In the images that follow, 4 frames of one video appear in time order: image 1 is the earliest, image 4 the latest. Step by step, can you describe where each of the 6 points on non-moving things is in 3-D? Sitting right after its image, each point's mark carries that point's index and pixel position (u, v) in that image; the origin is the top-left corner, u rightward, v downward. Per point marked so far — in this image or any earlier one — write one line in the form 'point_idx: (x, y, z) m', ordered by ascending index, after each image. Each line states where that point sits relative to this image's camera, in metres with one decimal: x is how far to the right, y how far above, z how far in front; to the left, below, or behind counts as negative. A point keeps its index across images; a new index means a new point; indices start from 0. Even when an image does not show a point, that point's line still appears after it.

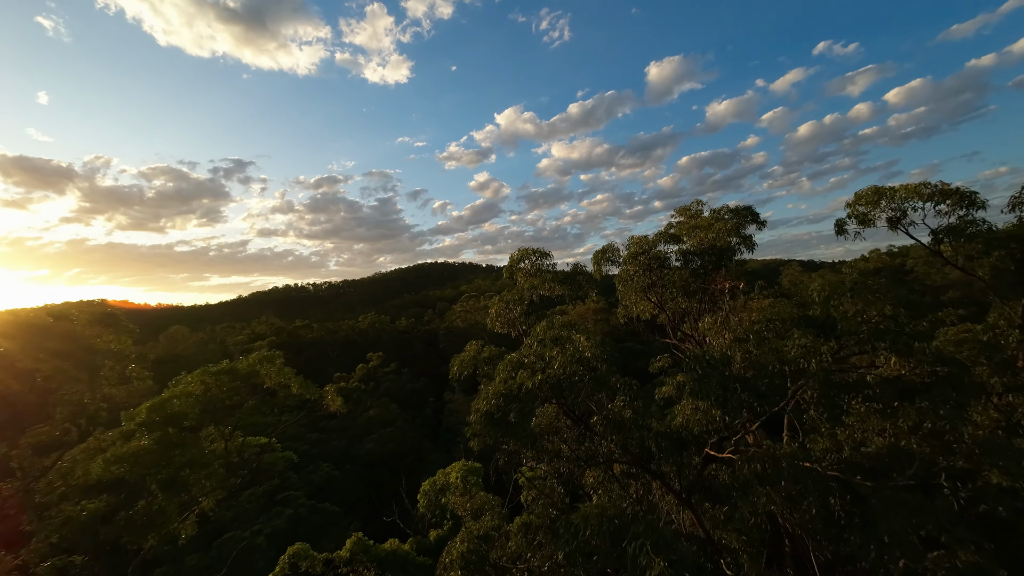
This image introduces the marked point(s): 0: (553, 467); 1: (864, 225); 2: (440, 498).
0: (+0.9, -3.8, +7.8) m
1: (+7.3, +1.3, +7.7) m
2: (-2.2, -6.3, +11.2) m
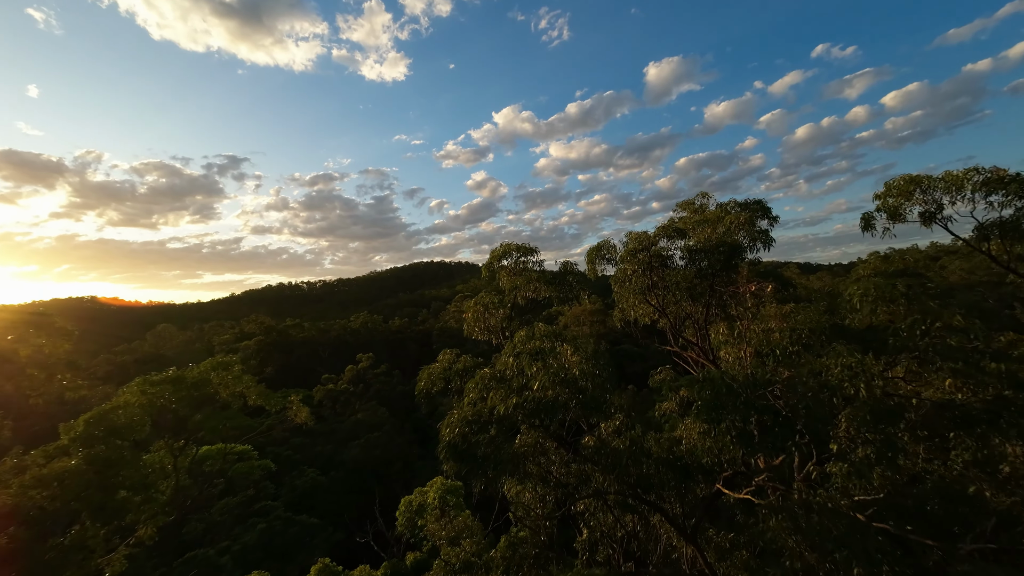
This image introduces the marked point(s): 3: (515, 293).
0: (+0.5, -3.8, +6.8) m
1: (+6.9, +1.3, +6.8) m
2: (-2.6, -6.3, +10.2) m
3: (+0.1, -0.1, +9.0) m
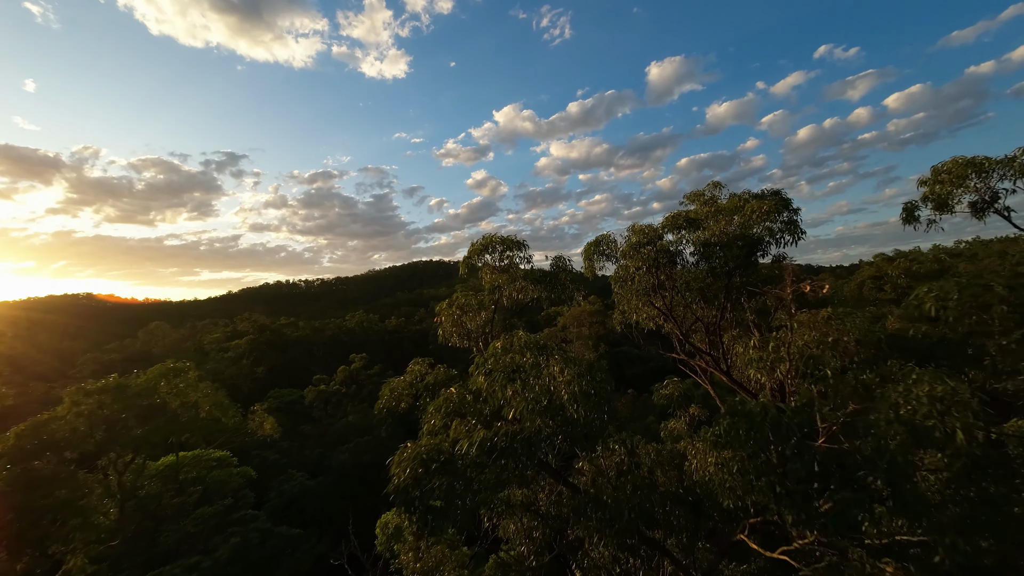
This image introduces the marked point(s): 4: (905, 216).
0: (+0.2, -3.8, +5.8) m
1: (+6.7, +1.2, +5.8) m
2: (-2.9, -6.3, +9.3) m
3: (-0.2, -0.1, +8.1) m
4: (+6.2, +1.1, +5.8) m
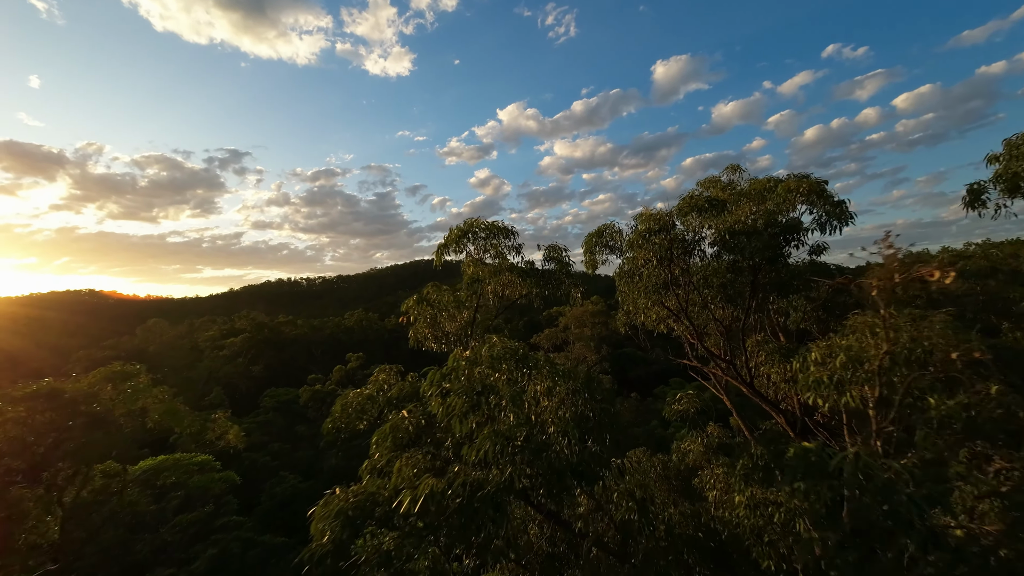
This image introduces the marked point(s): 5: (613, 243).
0: (0.0, -3.7, +4.9) m
1: (+6.5, +1.2, +4.8) m
2: (-3.2, -6.2, +8.4) m
3: (-0.4, 0.0, +7.1) m
4: (+6.0, +1.2, +4.8) m
5: (+2.1, +0.9, +7.6) m
